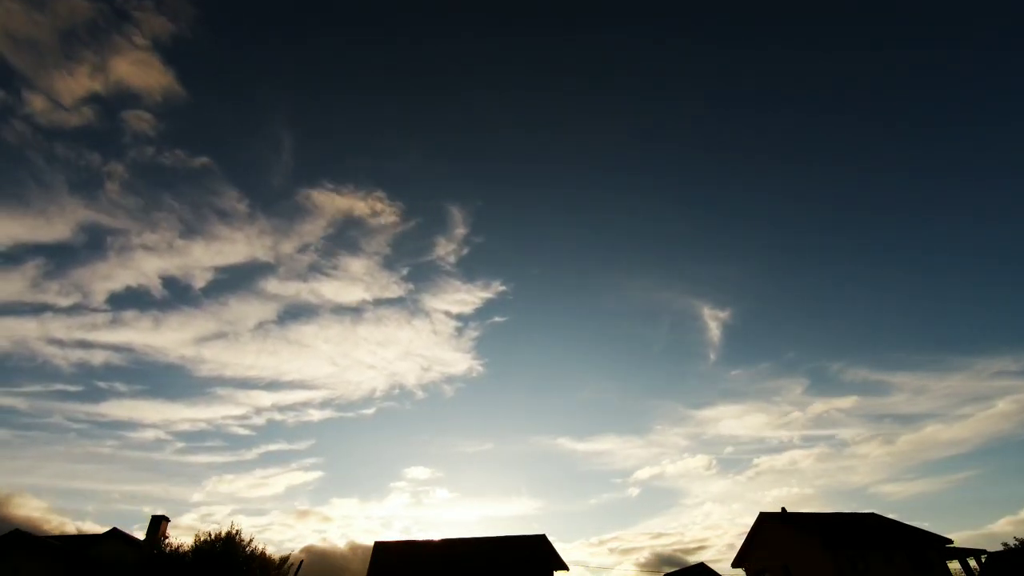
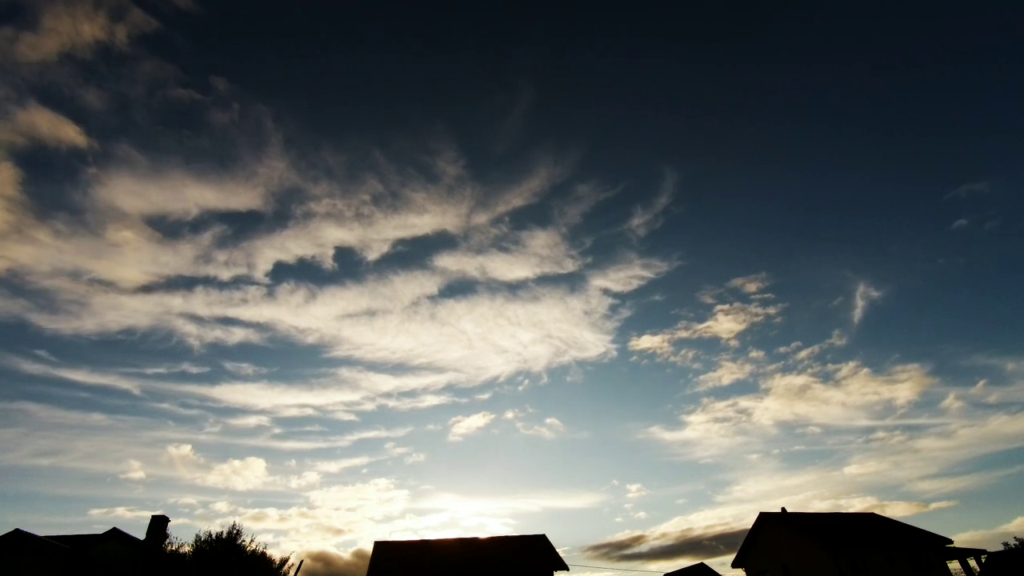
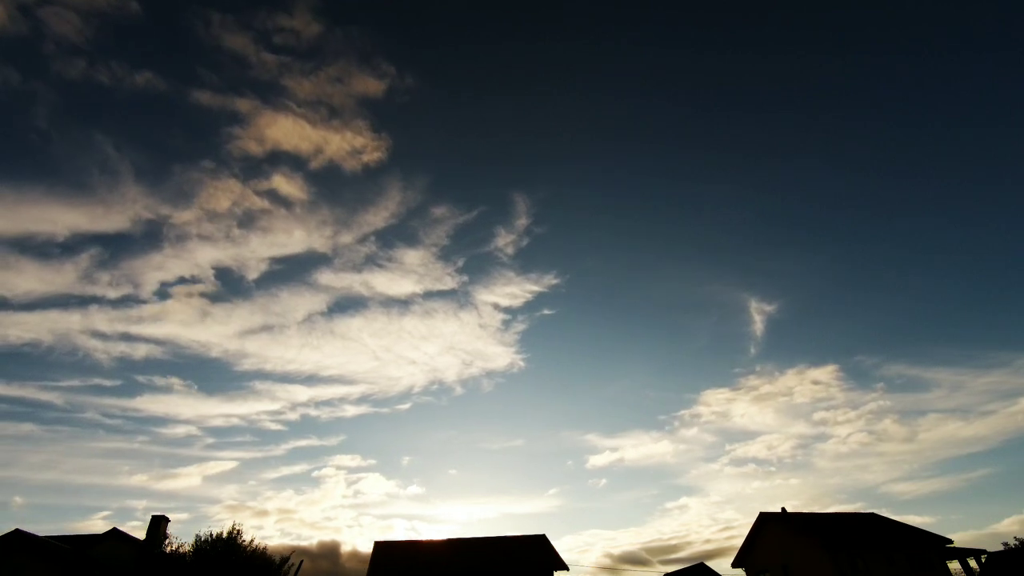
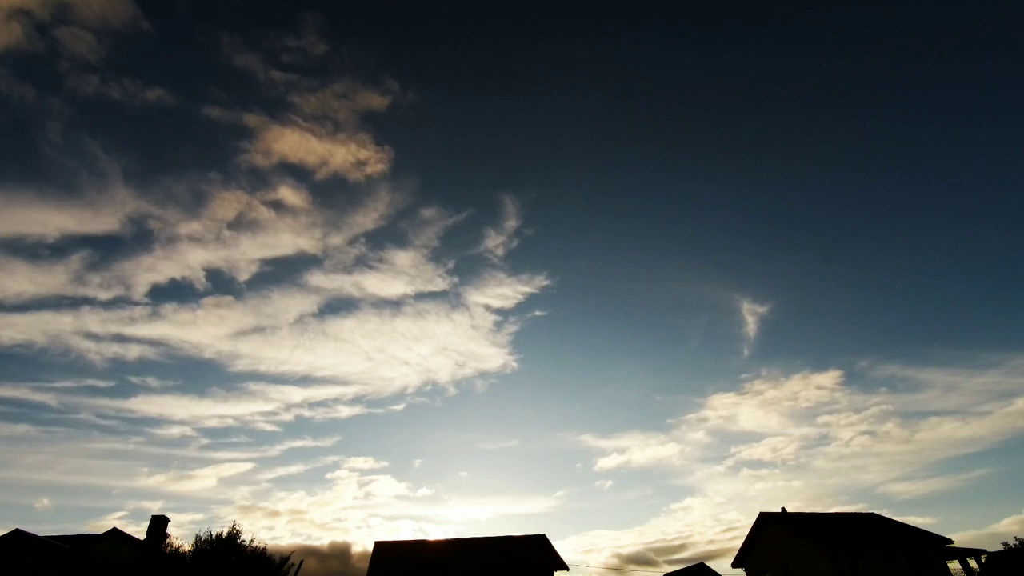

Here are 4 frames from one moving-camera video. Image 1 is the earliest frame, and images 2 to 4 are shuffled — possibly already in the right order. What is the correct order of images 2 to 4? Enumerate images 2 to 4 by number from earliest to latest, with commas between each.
4, 3, 2
